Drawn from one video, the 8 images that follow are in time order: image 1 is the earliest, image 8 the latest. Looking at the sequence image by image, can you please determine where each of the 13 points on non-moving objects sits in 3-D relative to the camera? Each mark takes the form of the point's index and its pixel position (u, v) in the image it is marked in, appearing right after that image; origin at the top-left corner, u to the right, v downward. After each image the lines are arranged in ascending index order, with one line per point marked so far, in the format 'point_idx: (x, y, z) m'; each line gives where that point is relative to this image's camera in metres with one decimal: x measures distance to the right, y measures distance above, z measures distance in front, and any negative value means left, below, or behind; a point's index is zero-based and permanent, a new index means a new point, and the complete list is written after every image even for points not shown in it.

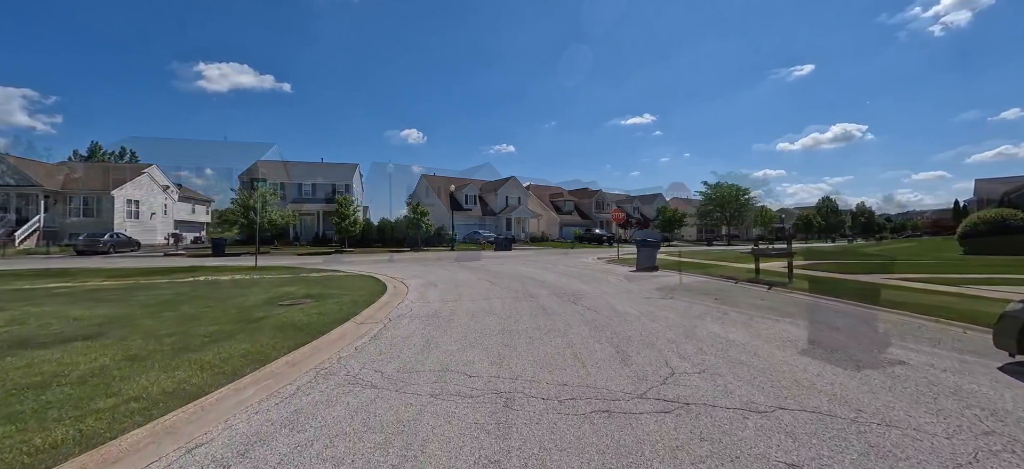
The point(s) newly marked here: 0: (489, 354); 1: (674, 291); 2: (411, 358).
0: (-0.3, -1.5, +5.6) m
1: (+4.1, -1.4, +11.6) m
2: (-1.2, -1.5, +5.5) m
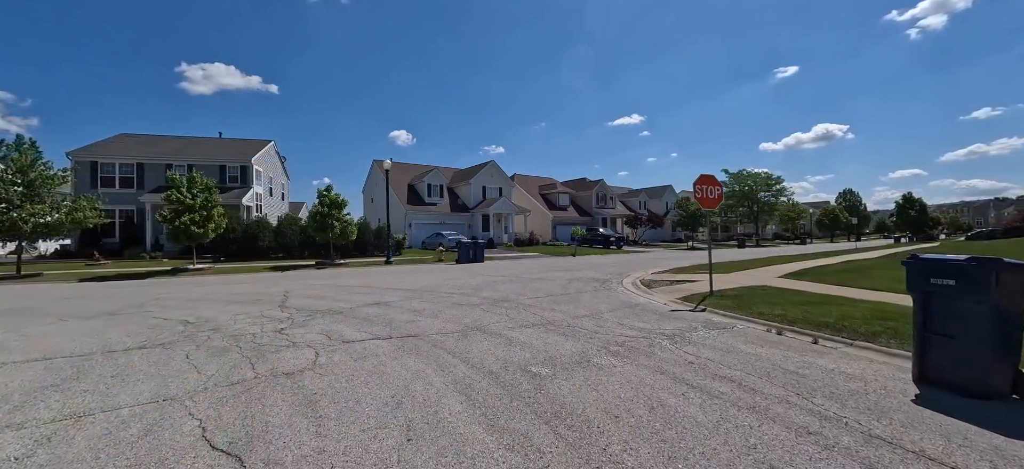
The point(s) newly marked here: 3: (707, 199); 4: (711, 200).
0: (-0.3, -1.5, +4.0) m
1: (+4.2, -1.5, +10.0) m
2: (-1.3, -1.5, +3.9) m
3: (+4.7, +0.8, +10.7) m
4: (+4.8, +0.8, +10.8) m
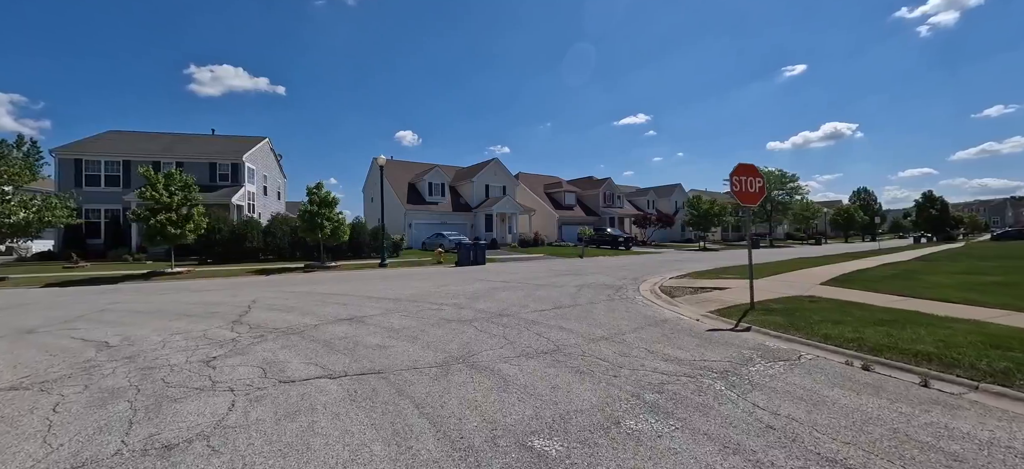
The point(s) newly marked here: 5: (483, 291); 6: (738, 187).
0: (-0.4, -1.5, +2.2) m
1: (+4.2, -1.5, +8.2) m
2: (-1.3, -1.6, +2.2) m
3: (+4.7, +0.8, +8.9) m
4: (+4.8, +0.8, +9.0) m
5: (-0.8, -1.5, +12.4) m
6: (+4.4, +1.0, +8.9) m
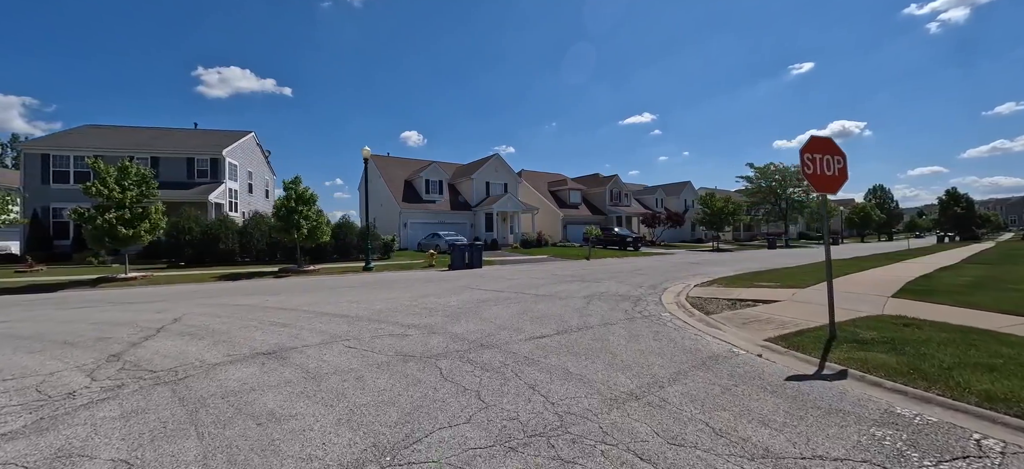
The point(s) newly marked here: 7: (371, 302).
0: (-0.6, -1.5, -0.2) m
1: (+4.0, -1.5, +5.7) m
2: (-1.6, -1.6, -0.2) m
3: (+4.5, +0.8, +6.4) m
4: (+4.6, +0.8, +6.5) m
5: (-0.9, -1.5, +10.1) m
6: (+4.3, +1.0, +6.4) m
7: (-3.3, -1.6, +10.4) m
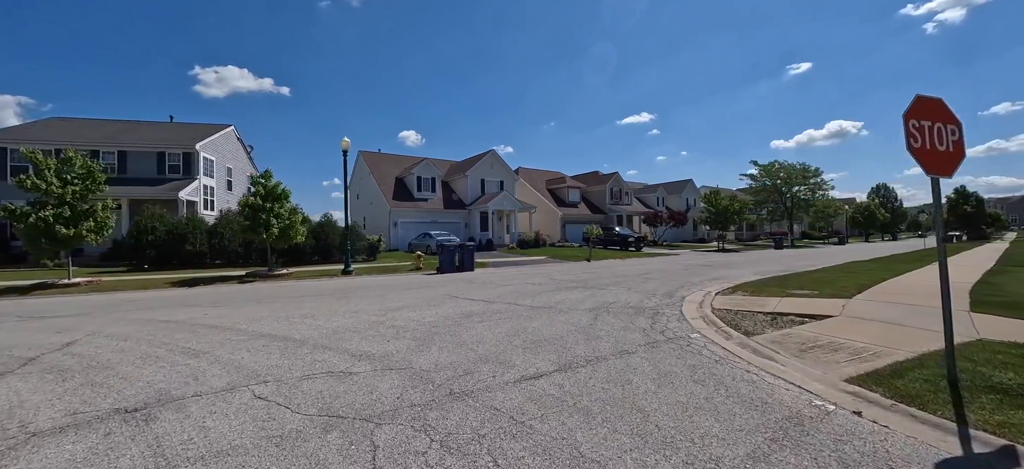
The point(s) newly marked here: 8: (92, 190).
0: (-0.8, -1.5, -2.1) m
1: (+3.8, -1.5, +3.8) m
2: (-1.7, -1.6, -2.1) m
3: (+4.3, +0.8, +4.5) m
4: (+4.5, +0.8, +4.6) m
5: (-1.1, -1.5, +8.1) m
6: (+4.1, +1.0, +4.5) m
7: (-3.4, -1.6, +8.4) m
8: (-14.4, +1.5, +15.5) m
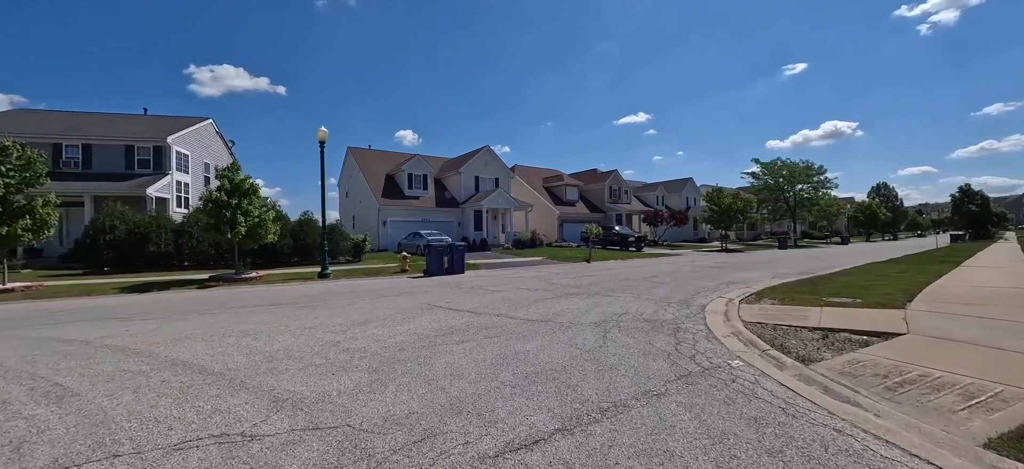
0: (-0.9, -1.5, -3.7) m
1: (+3.7, -1.4, +2.2) m
2: (-1.8, -1.5, -3.8) m
3: (+4.1, +0.8, +2.9) m
4: (+4.3, +0.8, +3.0) m
5: (-1.3, -1.5, +6.5) m
6: (+3.9, +1.0, +2.9) m
7: (-3.6, -1.5, +6.8) m
8: (-14.6, +1.6, +13.7) m
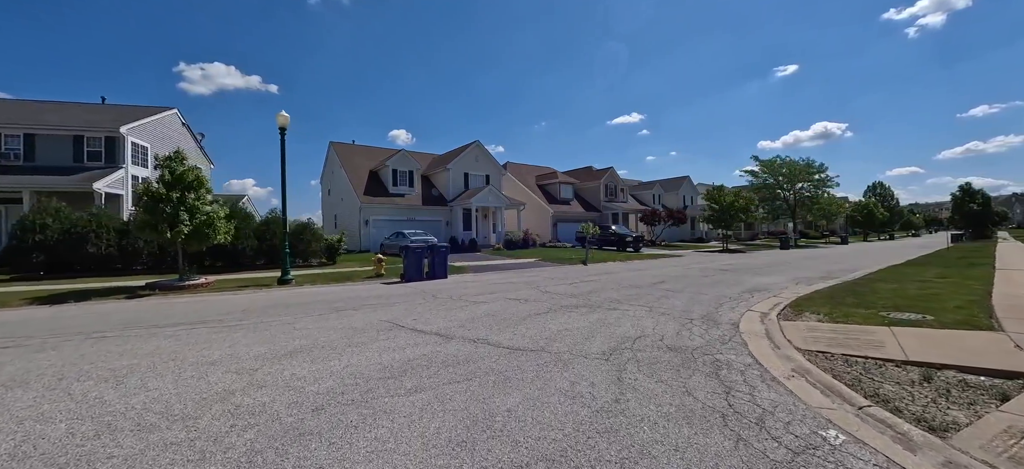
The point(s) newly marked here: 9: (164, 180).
0: (-1.0, -1.5, -5.8) m
1: (+3.5, -1.4, +0.2) m
2: (-1.9, -1.6, -5.8) m
3: (+4.0, +0.8, +0.9) m
4: (+4.1, +0.8, +1.0) m
5: (-1.5, -1.5, +4.4) m
6: (+3.7, +1.0, +0.9) m
7: (-3.9, -1.5, +4.7) m
8: (-14.9, +1.6, +11.5) m
9: (-10.3, +1.6, +13.5) m
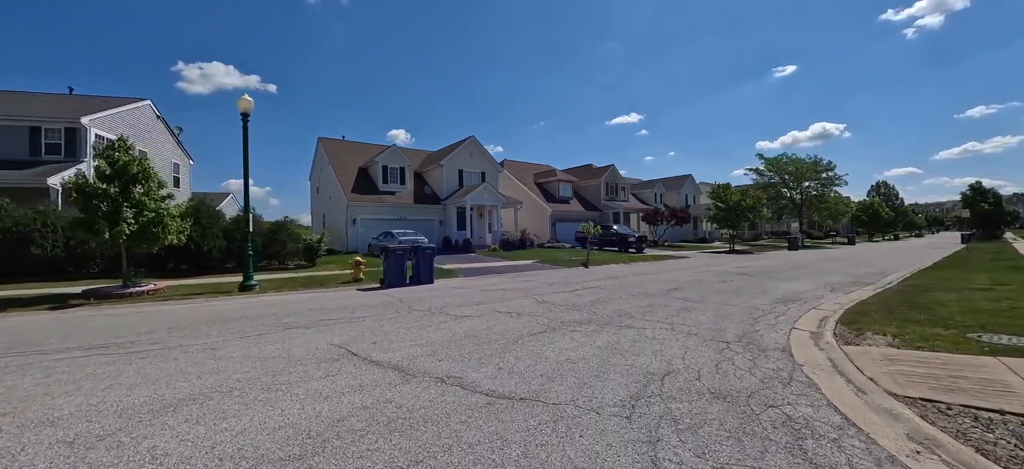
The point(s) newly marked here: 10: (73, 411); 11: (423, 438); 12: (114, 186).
0: (-1.1, -1.5, -7.5) m
1: (+3.4, -1.4, -1.5) m
2: (-2.1, -1.6, -7.6) m
3: (+3.8, +0.8, -0.8) m
4: (+4.0, +0.8, -0.7) m
5: (-1.7, -1.5, +2.7) m
6: (+3.6, +1.0, -0.8) m
7: (-4.0, -1.5, +2.9) m
8: (-15.1, +1.6, +9.7) m
9: (-10.4, +1.6, +11.7) m
10: (-3.9, -1.5, +4.1) m
11: (-0.7, -1.5, +3.5) m
12: (-10.2, +1.2, +11.8) m
